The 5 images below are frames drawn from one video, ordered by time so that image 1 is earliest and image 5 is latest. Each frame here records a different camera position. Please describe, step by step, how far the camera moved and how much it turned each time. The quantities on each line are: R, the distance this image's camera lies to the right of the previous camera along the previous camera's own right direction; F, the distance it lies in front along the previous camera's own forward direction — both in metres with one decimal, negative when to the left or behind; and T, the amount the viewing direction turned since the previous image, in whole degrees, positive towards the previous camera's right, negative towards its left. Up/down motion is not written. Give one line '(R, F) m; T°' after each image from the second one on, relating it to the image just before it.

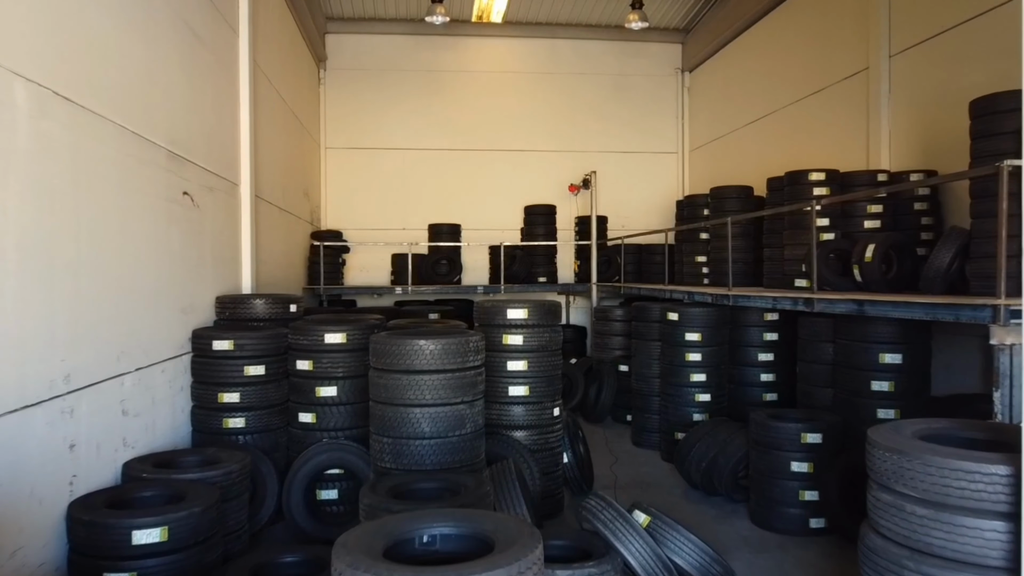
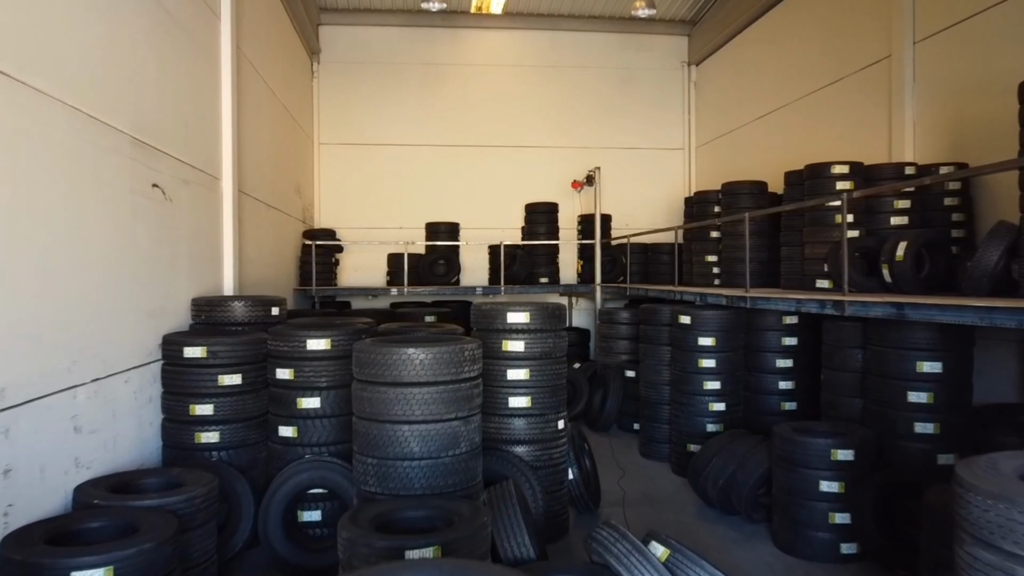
(0.0, +0.3) m; 0°
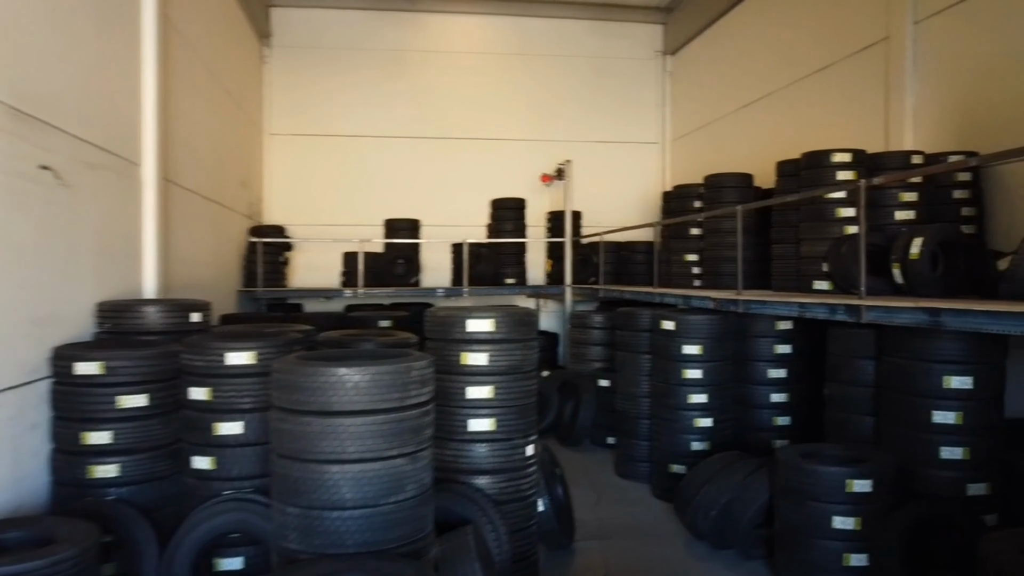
(0.0, +0.5) m; +2°
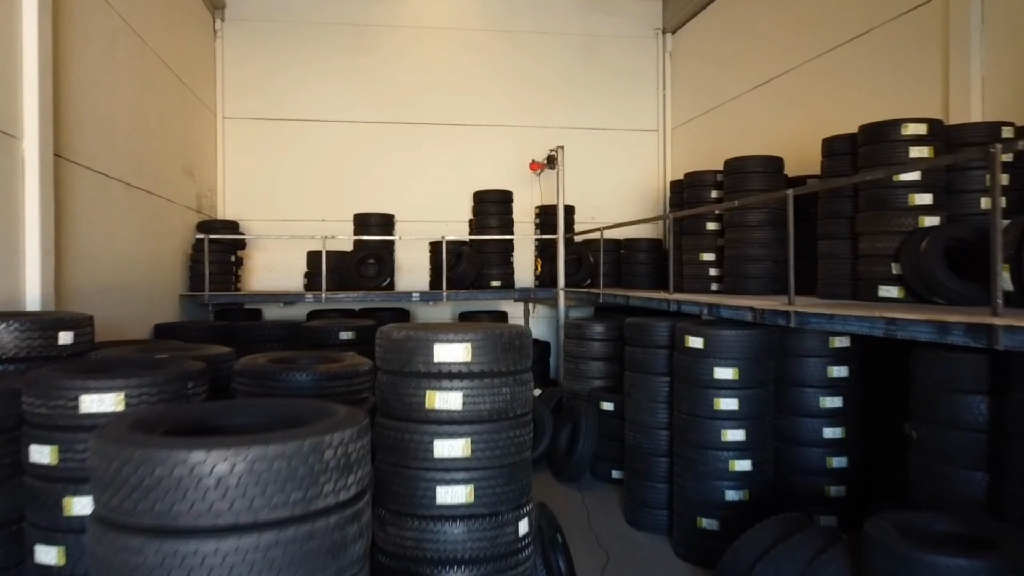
(0.0, +0.8) m; +1°
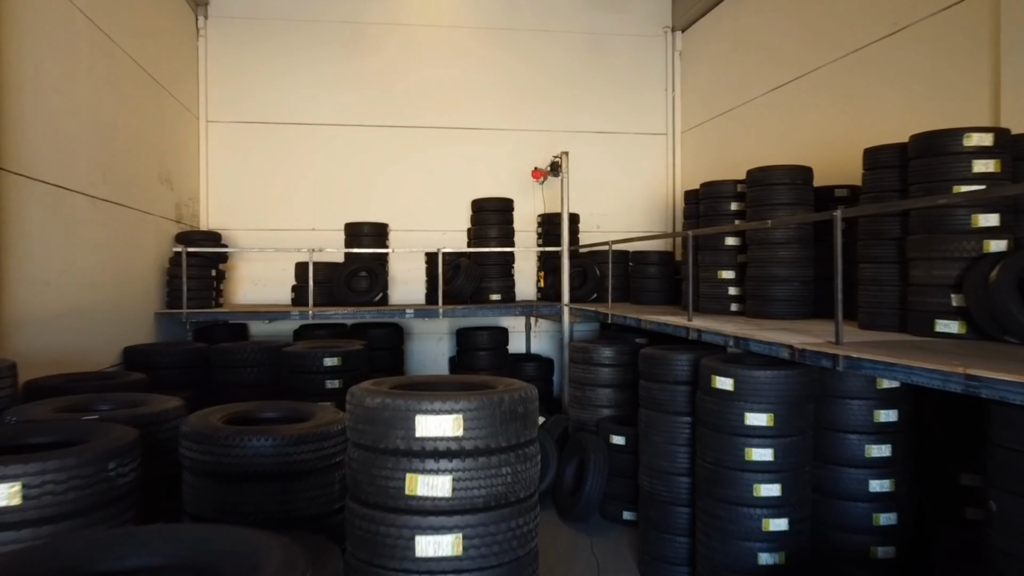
(0.0, +0.4) m; 0°
